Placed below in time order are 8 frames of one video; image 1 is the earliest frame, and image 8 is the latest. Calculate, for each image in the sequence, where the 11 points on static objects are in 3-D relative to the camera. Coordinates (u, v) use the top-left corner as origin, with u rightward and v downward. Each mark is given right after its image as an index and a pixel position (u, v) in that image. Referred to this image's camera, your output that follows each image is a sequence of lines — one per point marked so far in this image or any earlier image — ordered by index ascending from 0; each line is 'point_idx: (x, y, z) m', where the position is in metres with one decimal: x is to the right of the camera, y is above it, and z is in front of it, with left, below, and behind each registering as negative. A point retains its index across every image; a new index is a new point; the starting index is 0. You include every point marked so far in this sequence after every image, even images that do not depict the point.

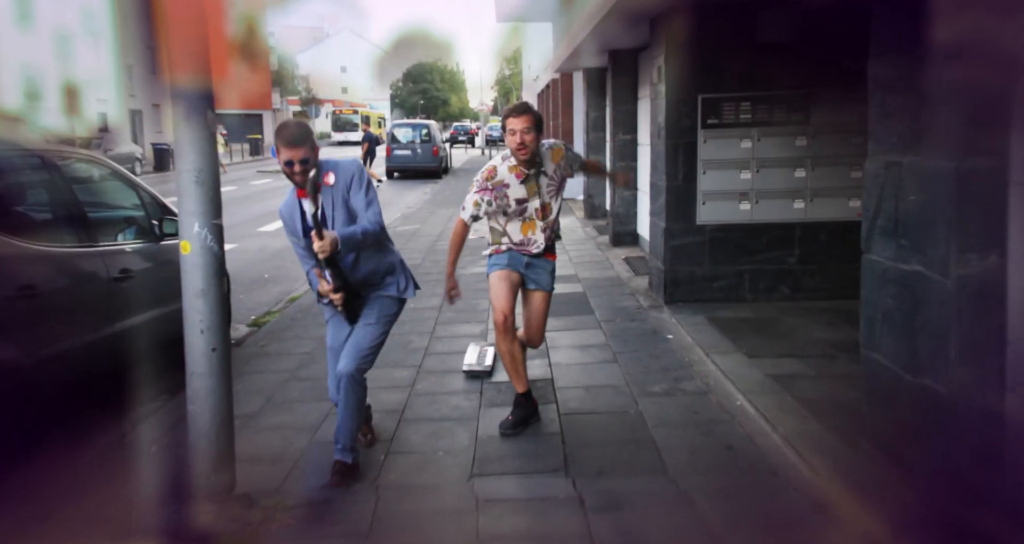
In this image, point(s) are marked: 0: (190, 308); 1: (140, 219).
0: (-1.2, -0.1, +2.9) m
1: (-2.6, +0.4, +5.3) m
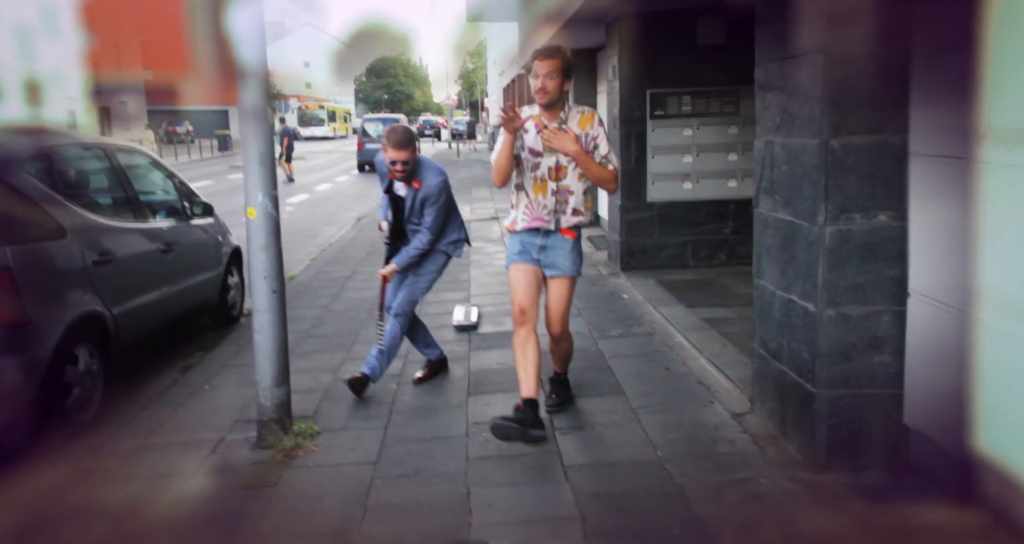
0: (-1.3, +0.1, +3.8) m
1: (-2.8, +0.6, +6.2) m
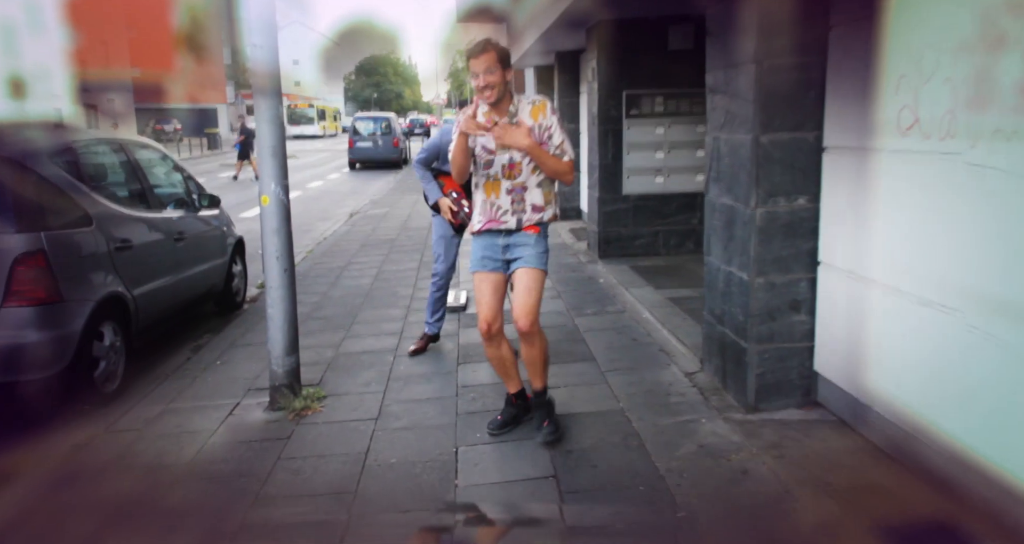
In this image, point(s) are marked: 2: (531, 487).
0: (-1.4, +0.2, +4.3) m
1: (-2.9, +0.7, +6.7) m
2: (+0.1, -0.9, +3.2) m
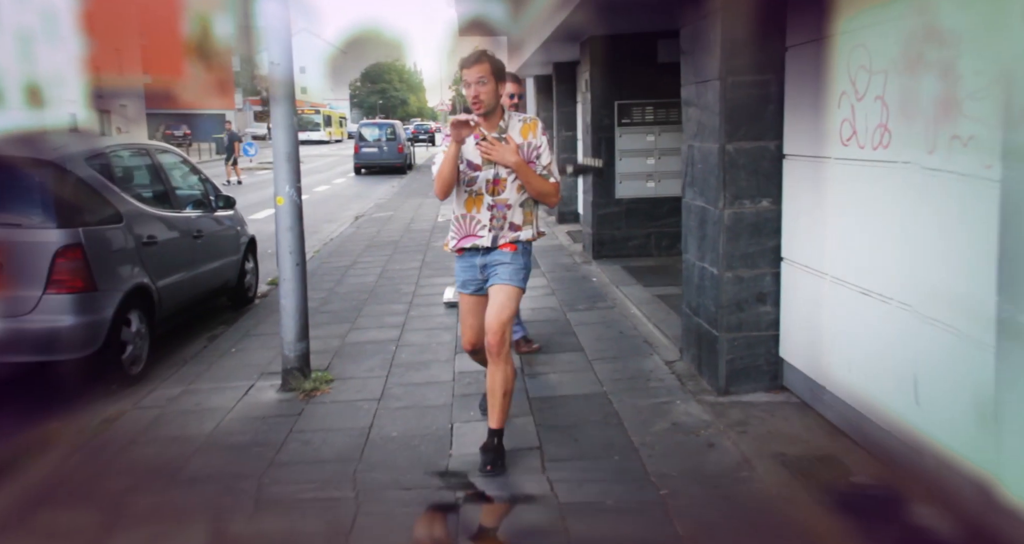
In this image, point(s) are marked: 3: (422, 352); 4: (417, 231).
0: (-1.4, +0.2, +4.7) m
1: (-2.9, +0.7, +7.1) m
2: (0.0, -0.9, +3.5) m
3: (-0.6, -0.6, +5.5) m
4: (-1.5, +0.7, +12.1) m
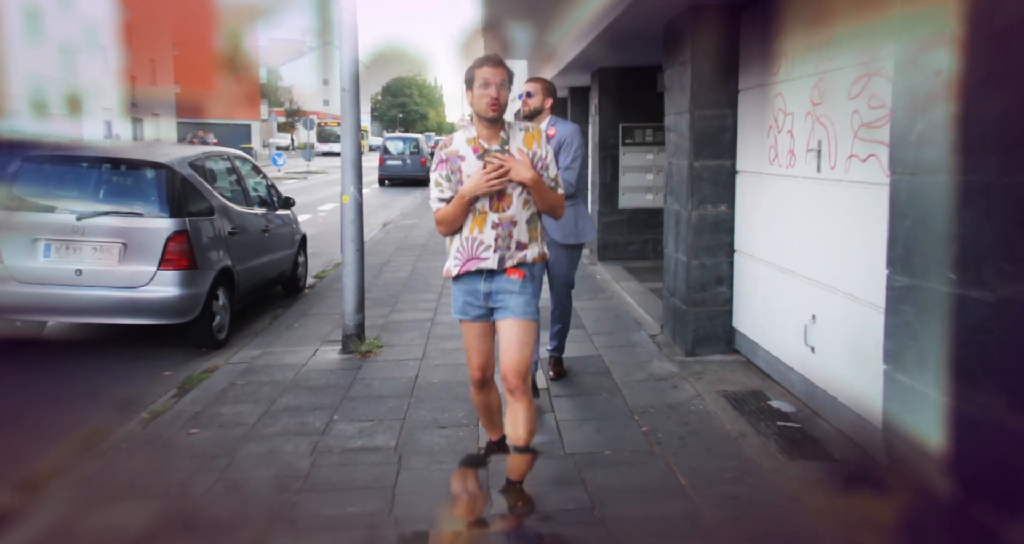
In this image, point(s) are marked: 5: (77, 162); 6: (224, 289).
0: (-1.3, +0.3, +5.9) m
1: (-2.7, +0.8, +8.3) m
2: (+0.1, -0.8, +4.7) m
3: (-0.5, -0.5, +6.6) m
4: (-1.2, +0.6, +13.4) m
5: (-3.7, +0.9, +6.2) m
6: (-2.6, -0.1, +6.8) m
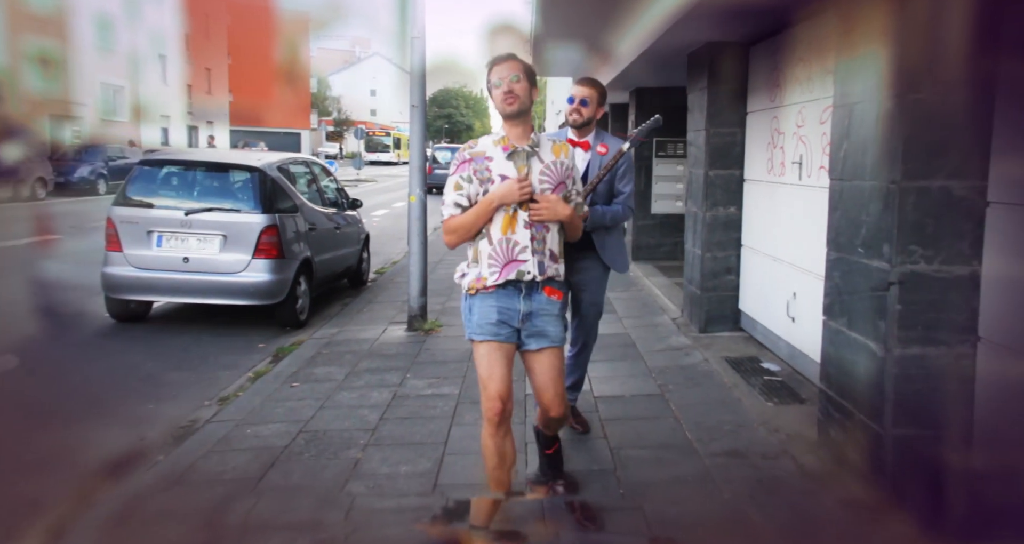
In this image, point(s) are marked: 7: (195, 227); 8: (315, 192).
0: (-0.9, +0.4, +7.0) m
1: (-2.2, +0.9, +9.5) m
2: (+0.4, -0.7, +5.7) m
3: (-0.1, -0.4, +7.7) m
4: (-0.5, +0.6, +14.4) m
5: (-3.3, +1.0, +7.4) m
6: (-2.1, 0.0, +8.0) m
7: (-3.0, +0.4, +7.2) m
8: (-2.3, +0.9, +8.8) m
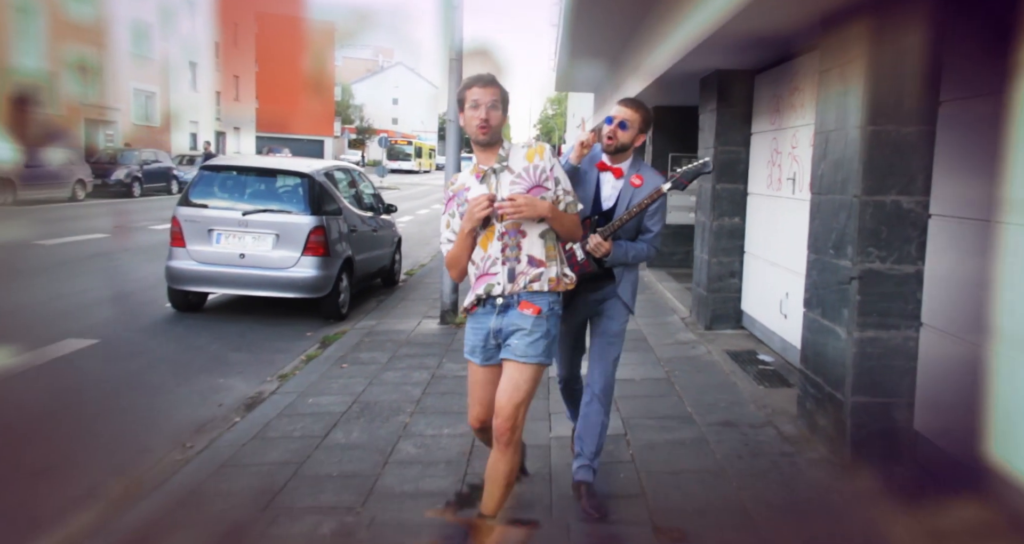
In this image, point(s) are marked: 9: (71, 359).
0: (-0.6, +0.4, +7.7) m
1: (-1.9, +0.9, +10.2) m
2: (+0.6, -0.7, +6.4) m
3: (+0.2, -0.4, +8.4) m
4: (0.0, +0.5, +15.2) m
5: (-3.0, +1.1, +8.2) m
6: (-1.9, 0.0, +8.7) m
7: (-2.7, +0.5, +7.9) m
8: (-2.0, +0.9, +9.5) m
9: (-3.4, -0.7, +5.8) m
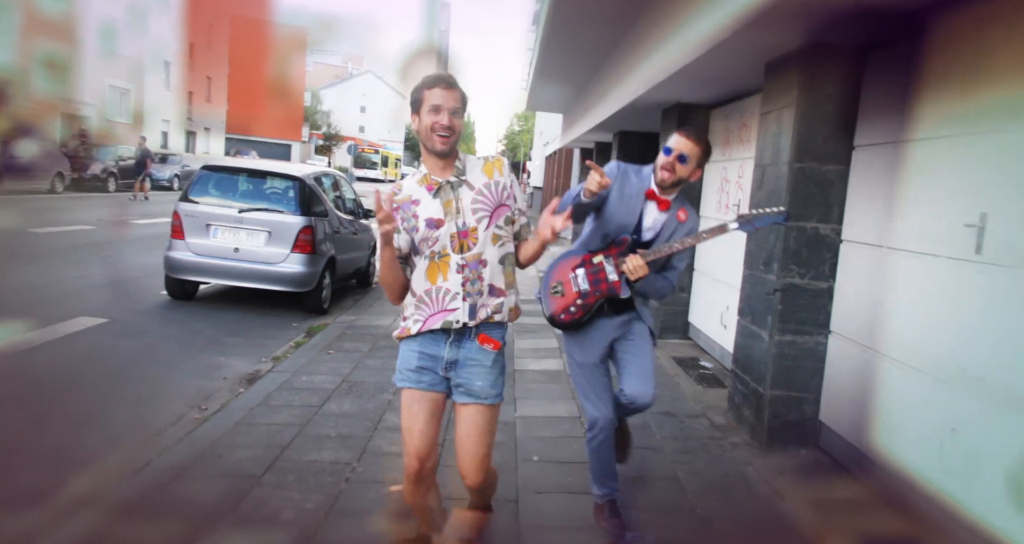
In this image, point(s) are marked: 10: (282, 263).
0: (-0.9, +0.4, +8.4) m
1: (-2.3, +0.9, +10.8) m
2: (+0.3, -0.7, +7.1) m
3: (-0.2, -0.5, +9.0) m
4: (-0.7, +0.3, +15.8) m
5: (-3.3, +1.2, +8.7) m
6: (-2.2, 0.0, +9.3) m
7: (-3.0, +0.6, +8.5) m
8: (-2.3, +0.9, +10.1) m
9: (-3.6, -0.5, +6.3) m
10: (-2.6, +0.1, +8.5) m
